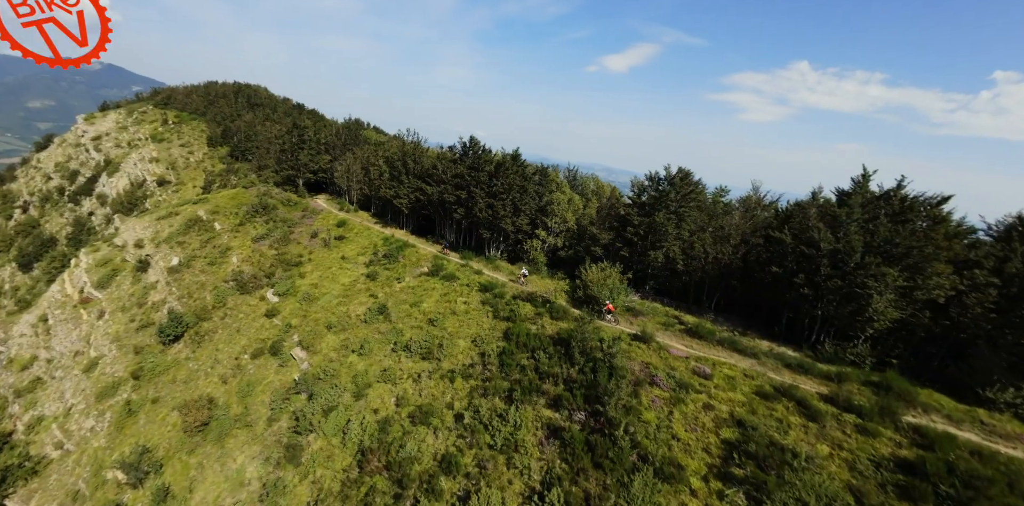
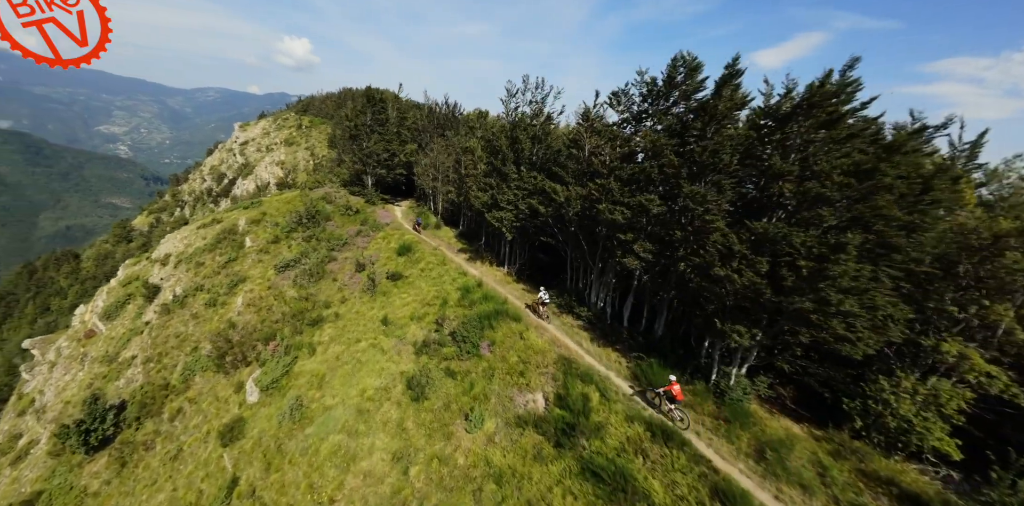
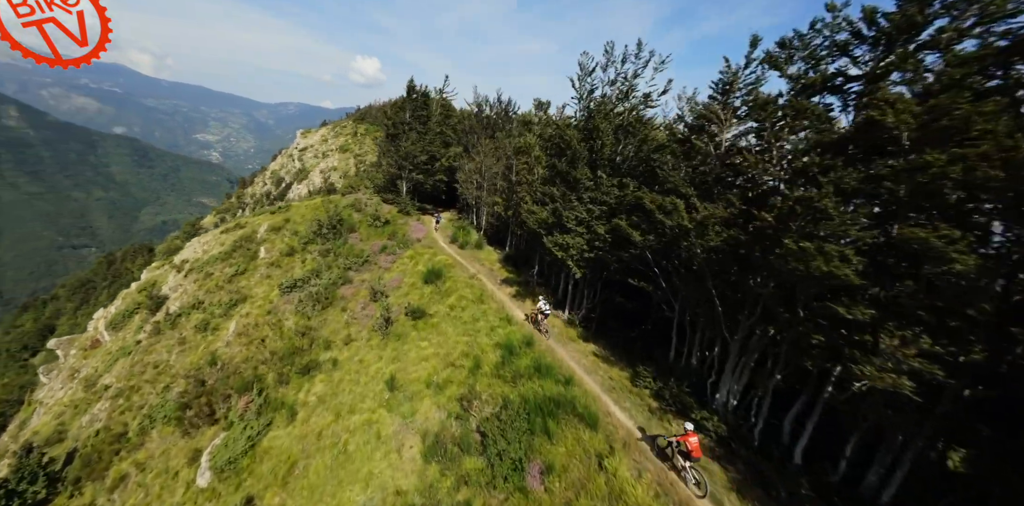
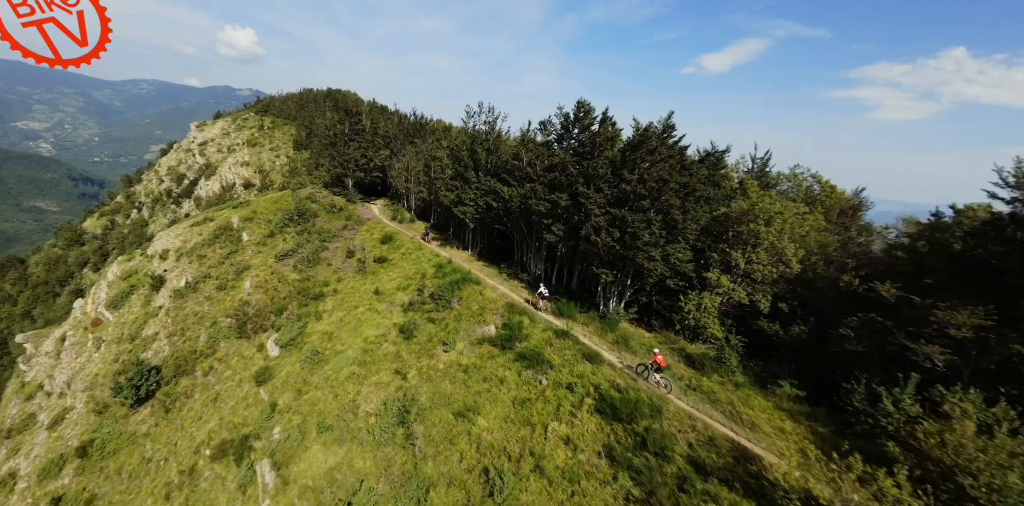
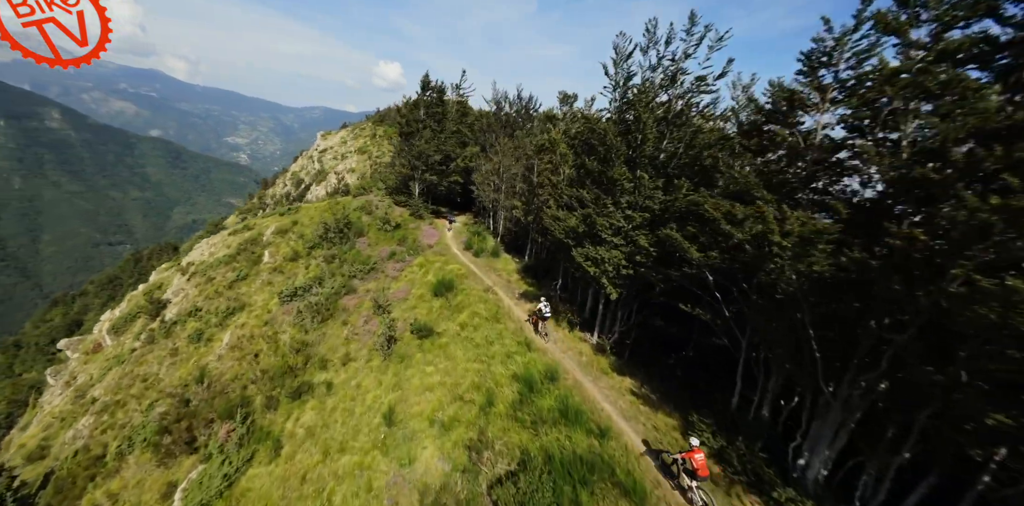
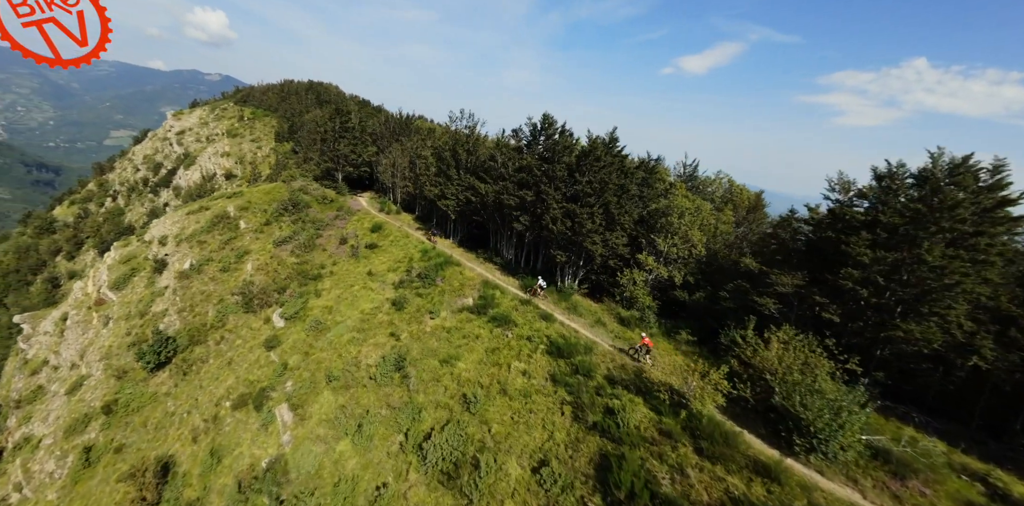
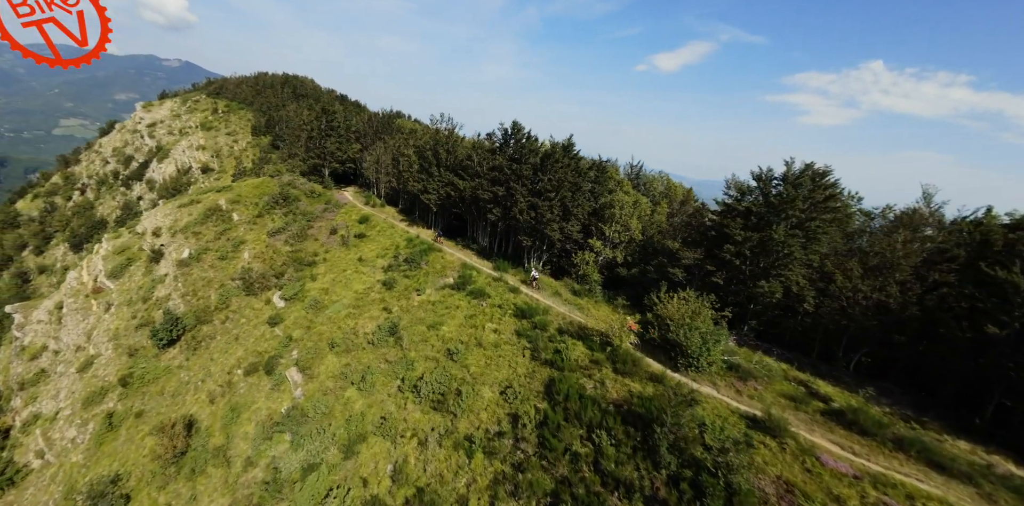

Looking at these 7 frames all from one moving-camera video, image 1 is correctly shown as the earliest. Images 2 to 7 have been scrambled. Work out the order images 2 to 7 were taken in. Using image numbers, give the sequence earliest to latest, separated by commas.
7, 6, 4, 2, 3, 5
